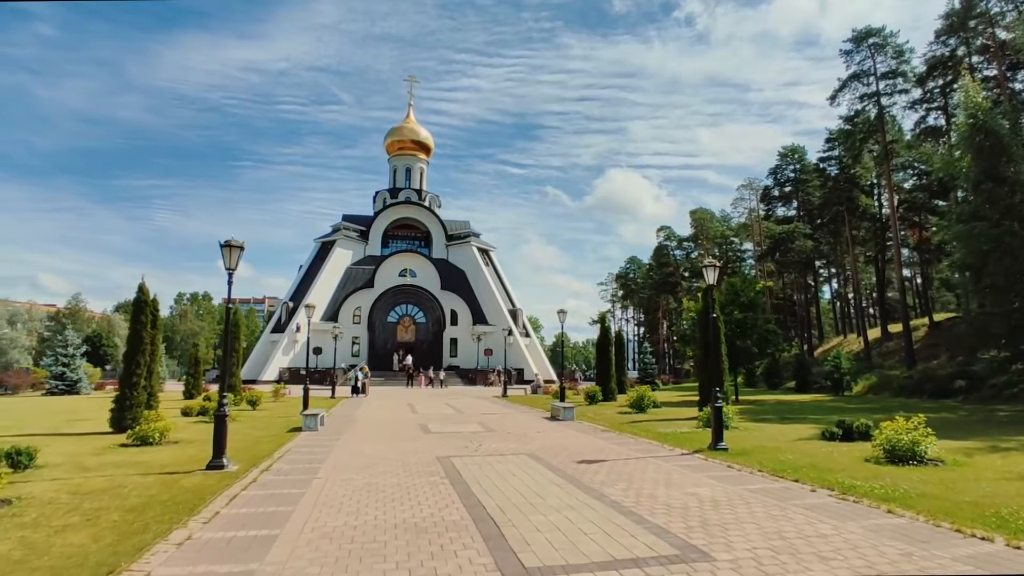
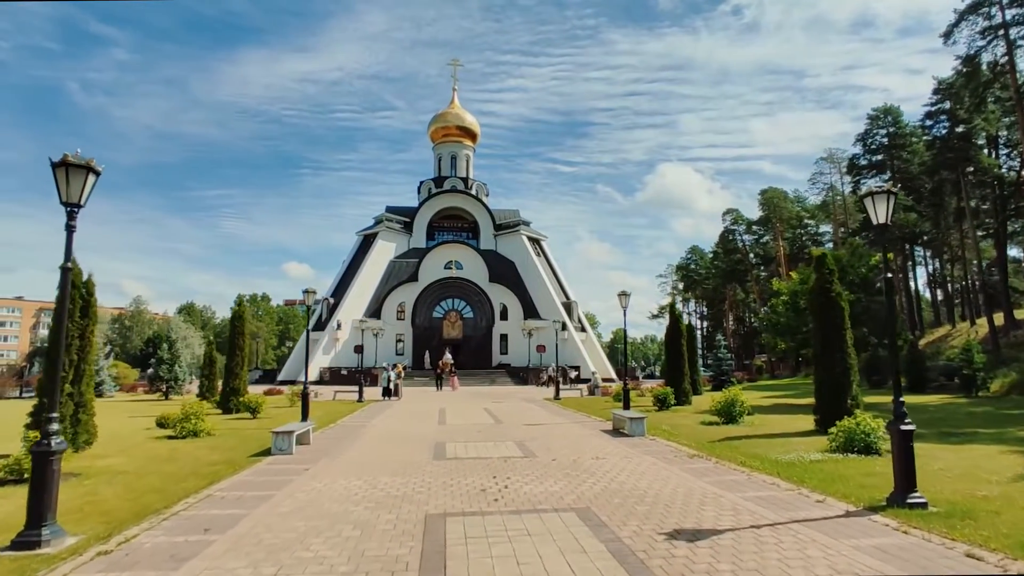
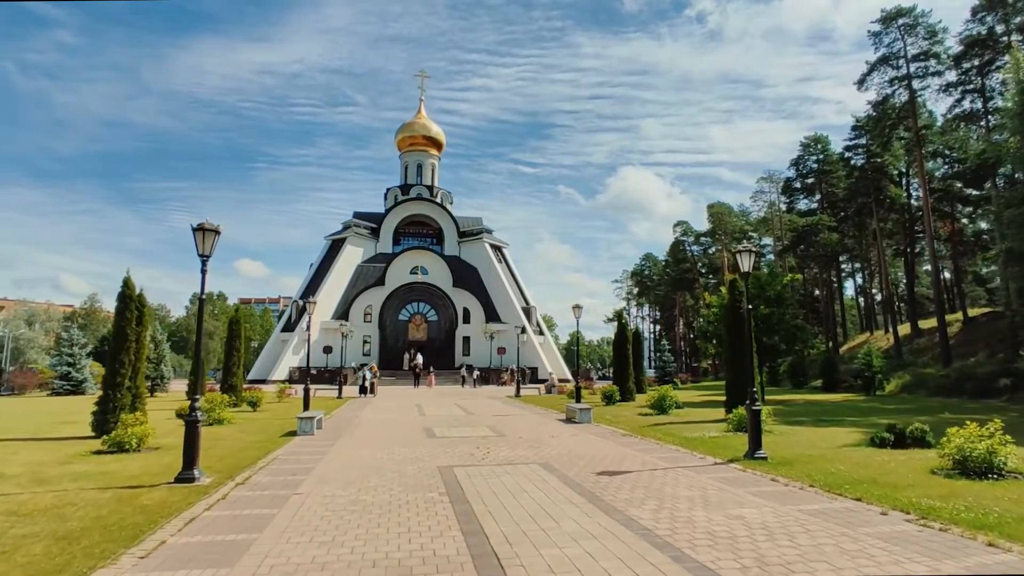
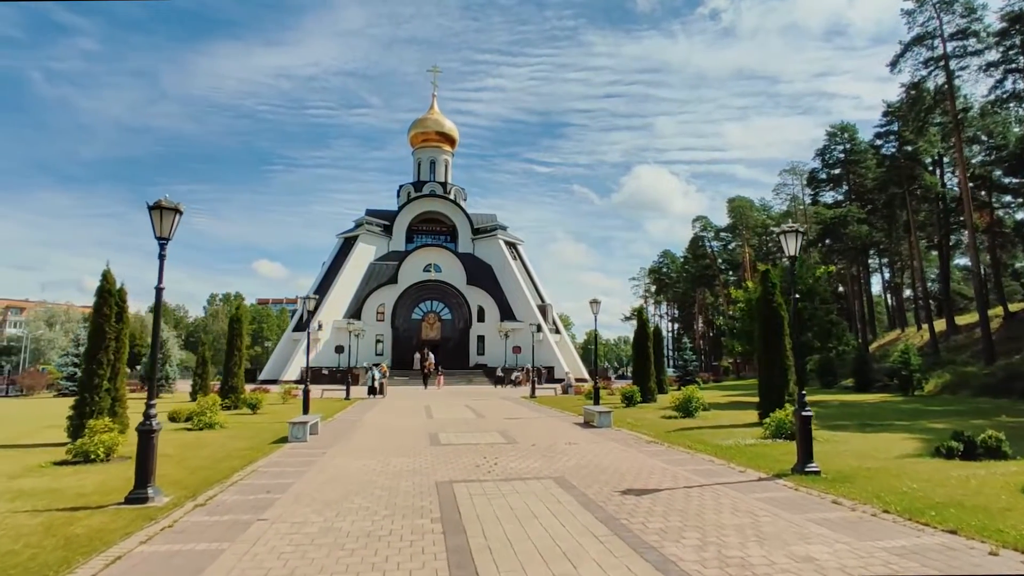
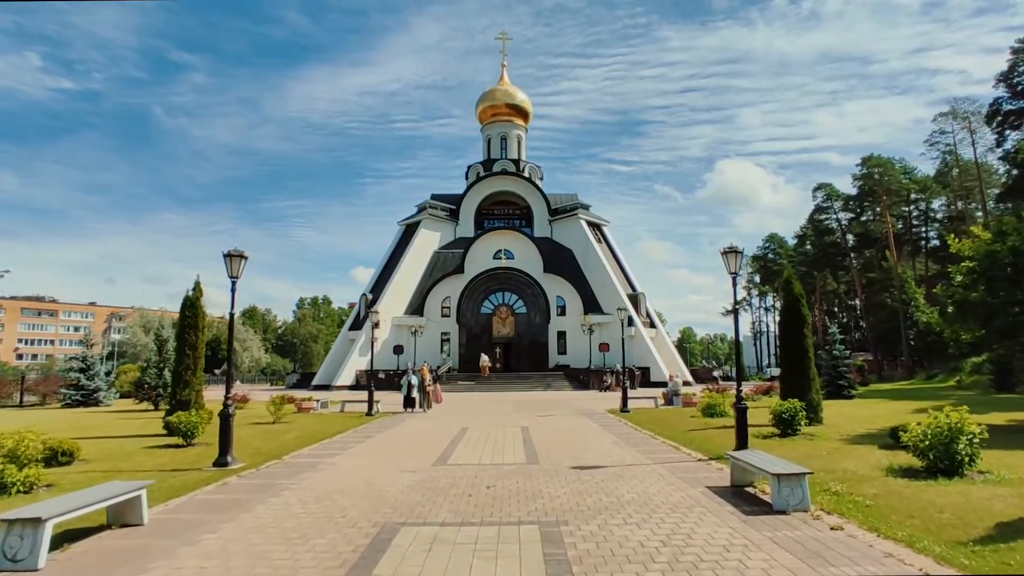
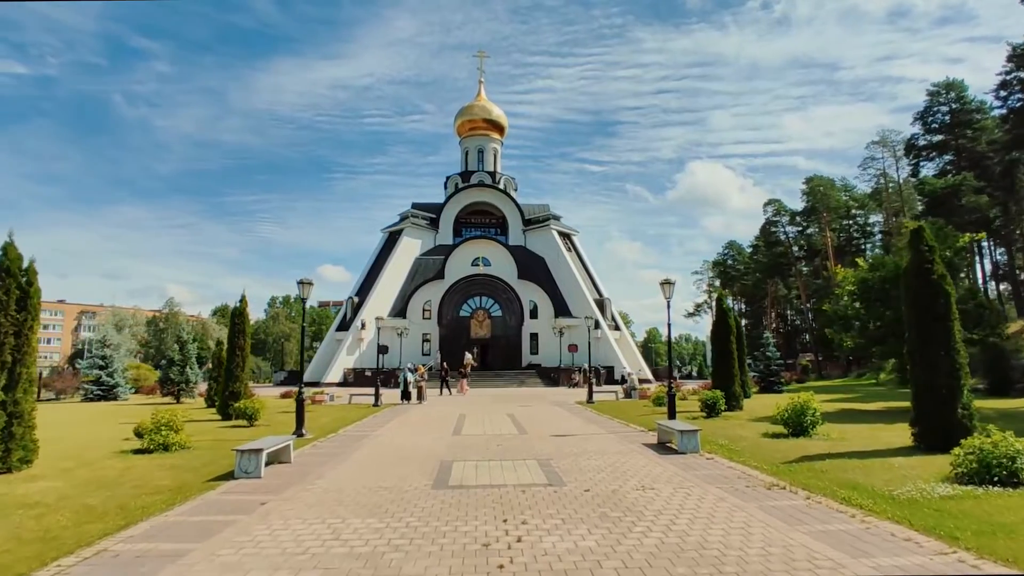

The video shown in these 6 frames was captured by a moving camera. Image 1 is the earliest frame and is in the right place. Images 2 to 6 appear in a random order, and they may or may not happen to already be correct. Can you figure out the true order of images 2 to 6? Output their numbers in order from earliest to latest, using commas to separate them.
3, 4, 2, 6, 5
